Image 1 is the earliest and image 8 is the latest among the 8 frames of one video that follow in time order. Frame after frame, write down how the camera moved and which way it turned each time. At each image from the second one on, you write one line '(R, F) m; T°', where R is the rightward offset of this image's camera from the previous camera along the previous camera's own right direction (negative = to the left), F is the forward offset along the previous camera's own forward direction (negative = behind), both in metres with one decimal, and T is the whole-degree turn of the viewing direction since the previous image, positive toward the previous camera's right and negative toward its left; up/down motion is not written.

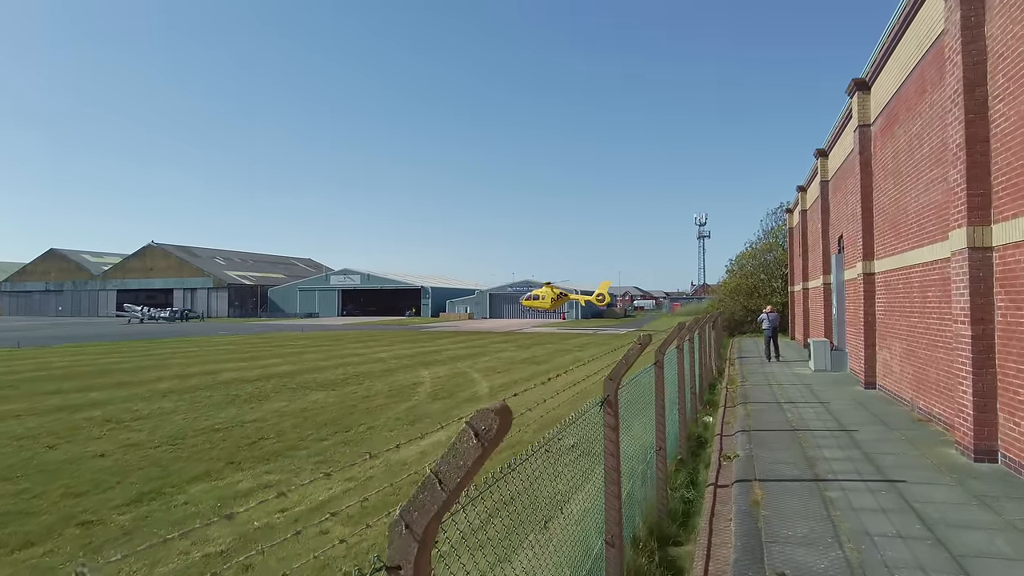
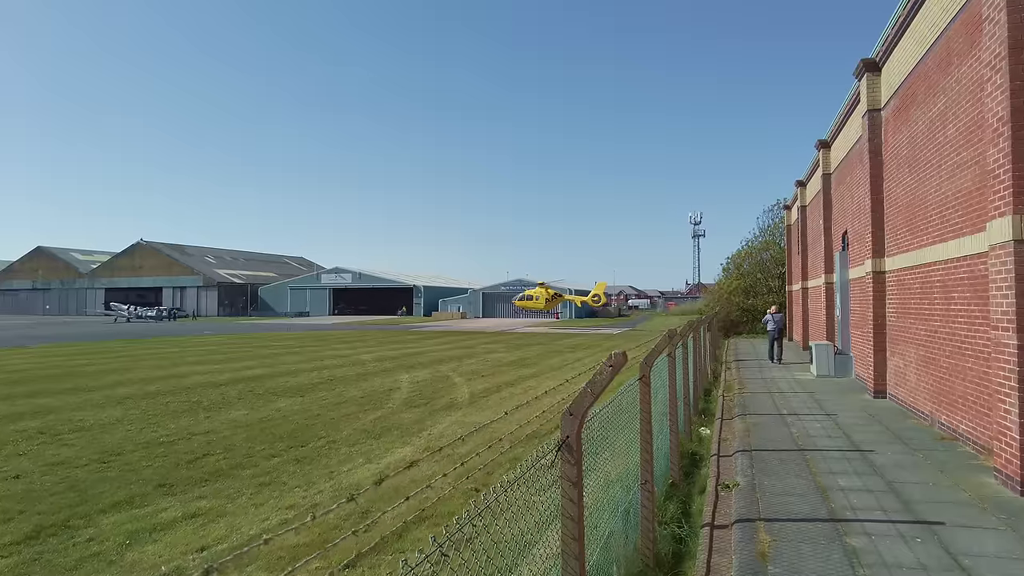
(+0.3, +1.0) m; 0°
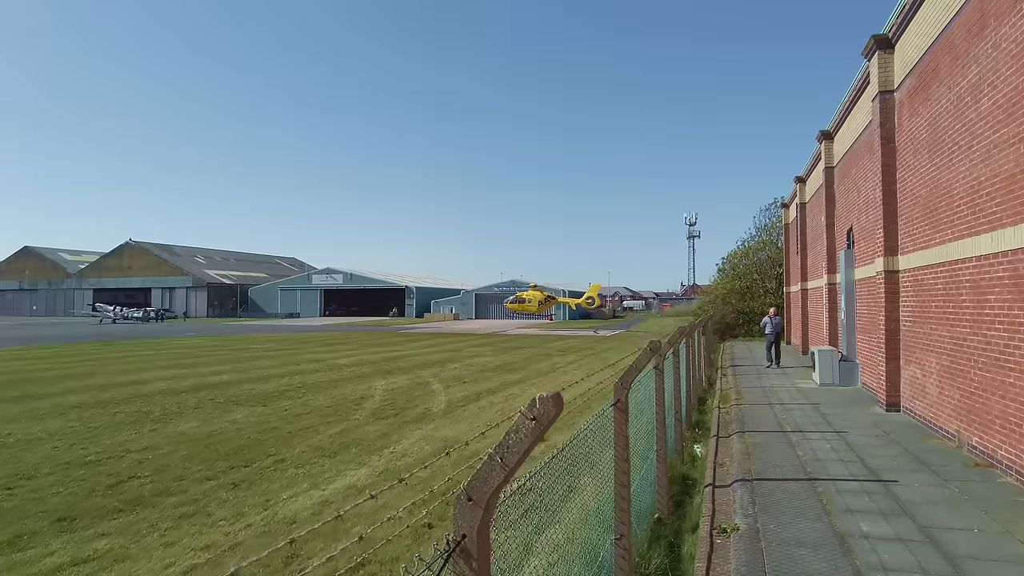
(+0.3, +1.1) m; 0°
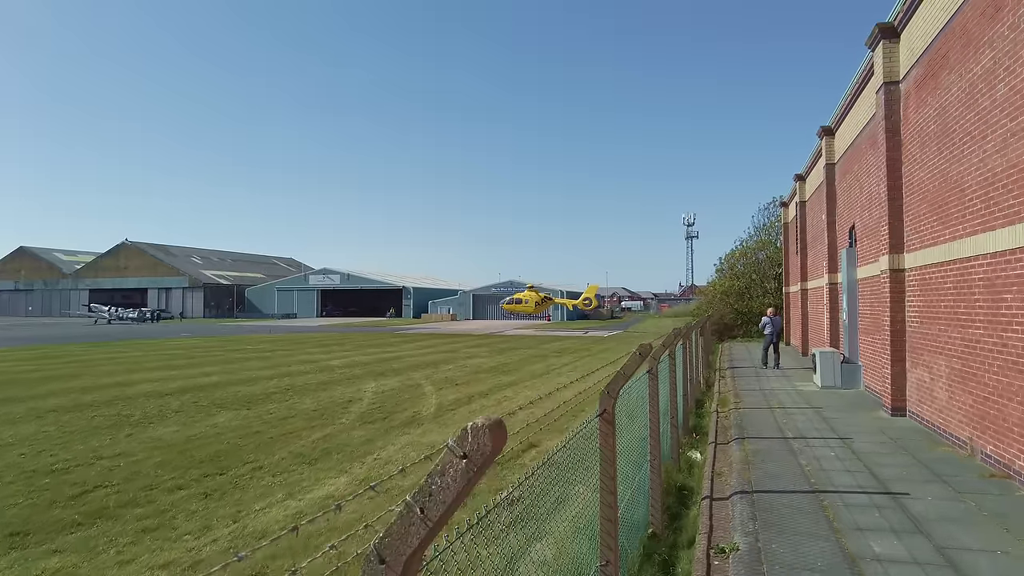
(+0.1, +0.4) m; 0°
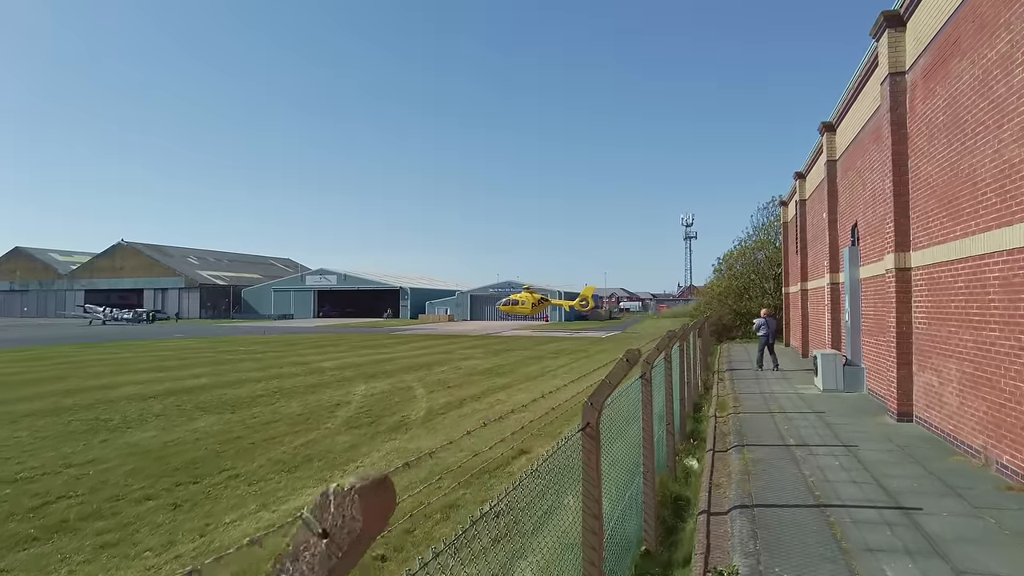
(+0.1, +0.4) m; 0°
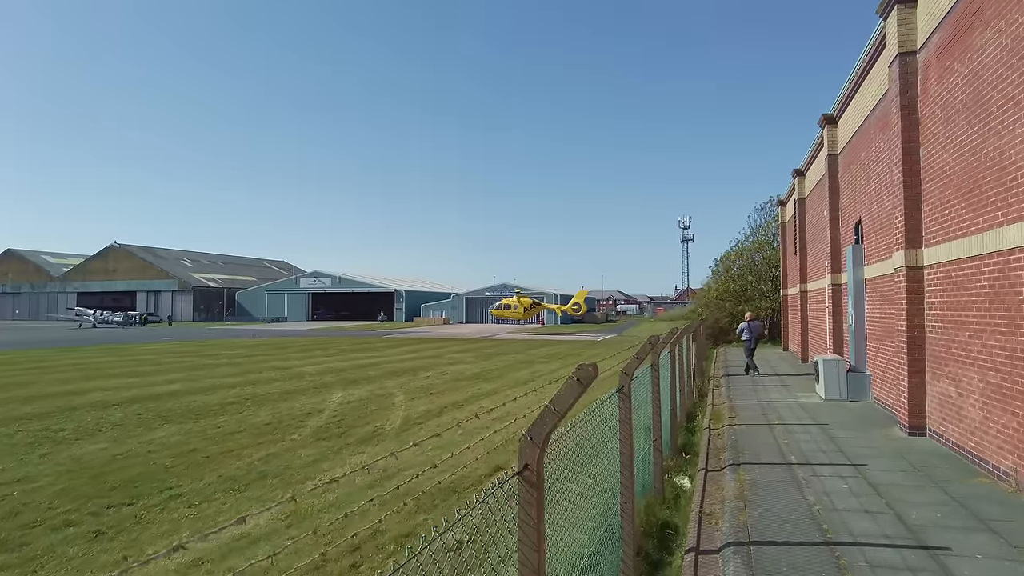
(+0.3, +0.8) m; 0°
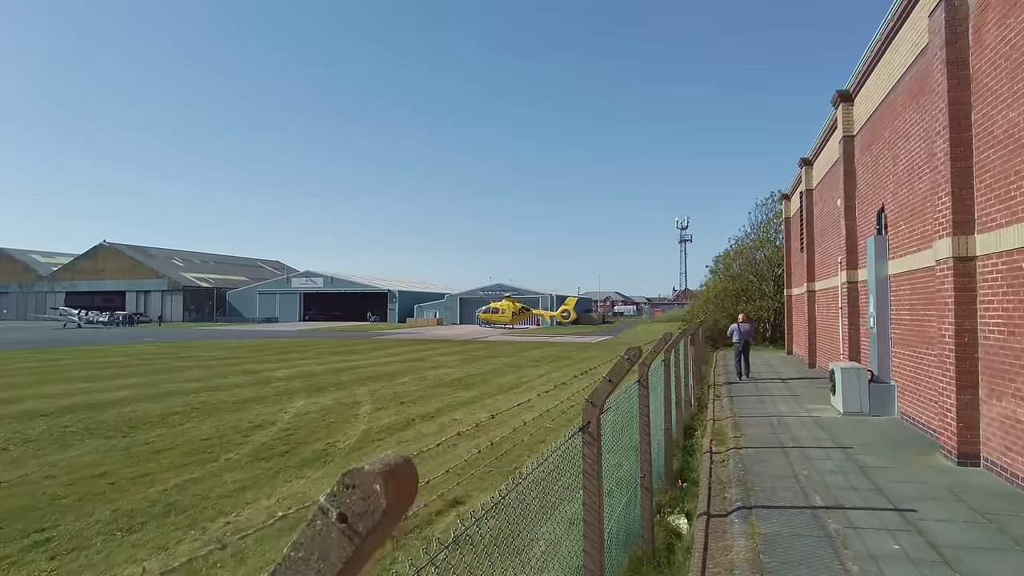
(+0.4, +1.5) m; 0°
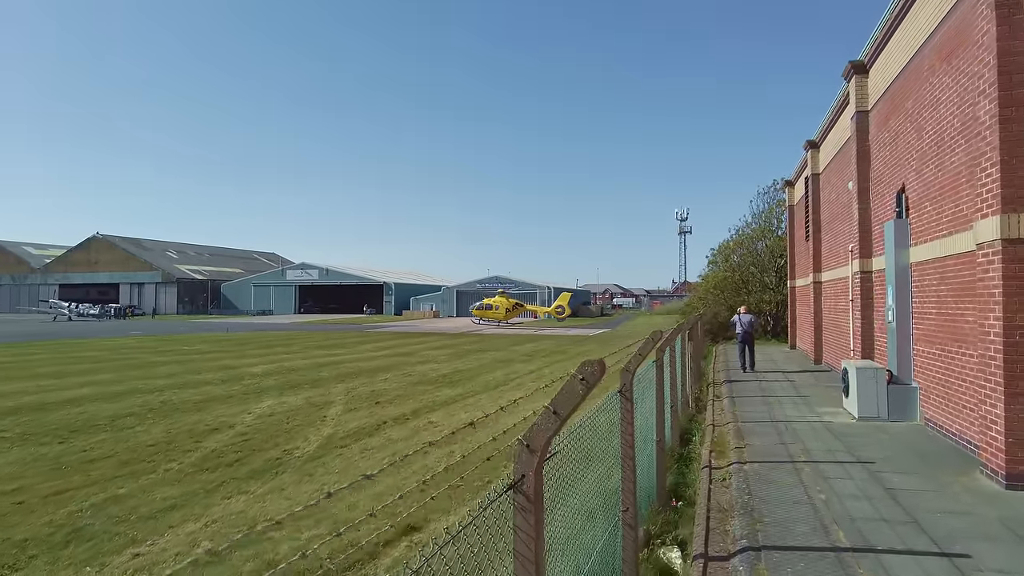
(+0.3, +1.0) m; 0°
